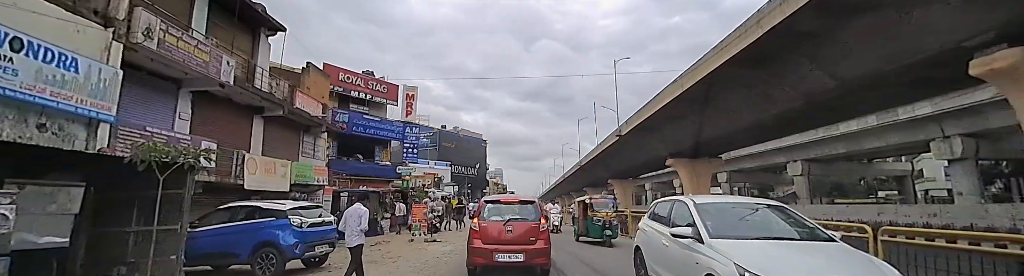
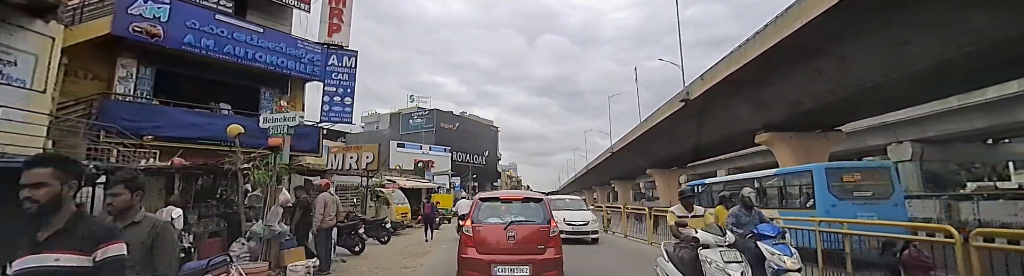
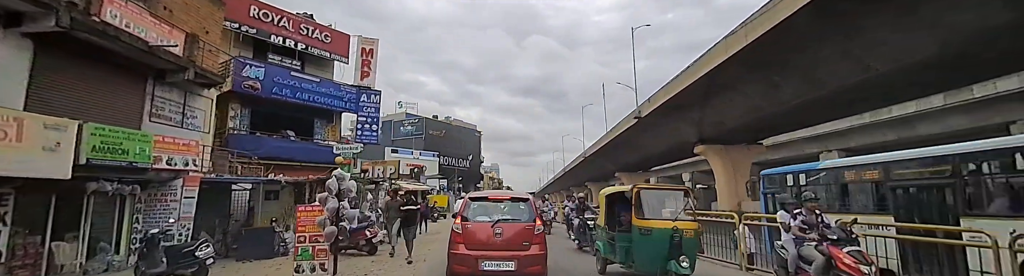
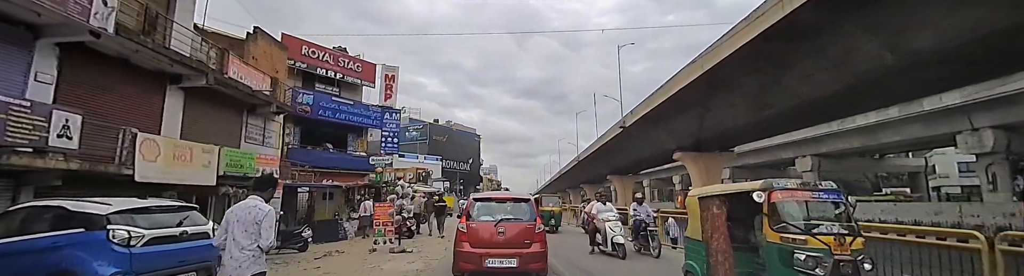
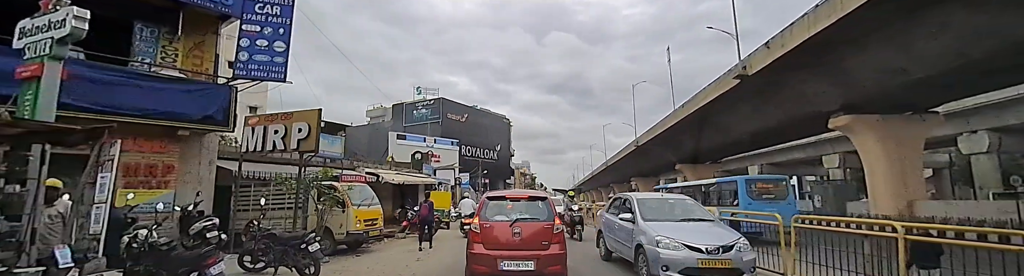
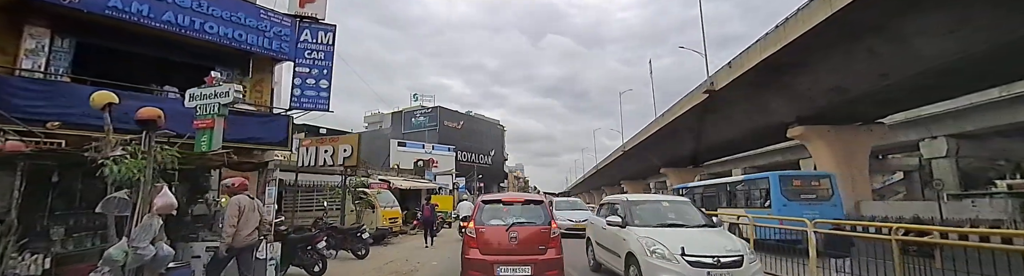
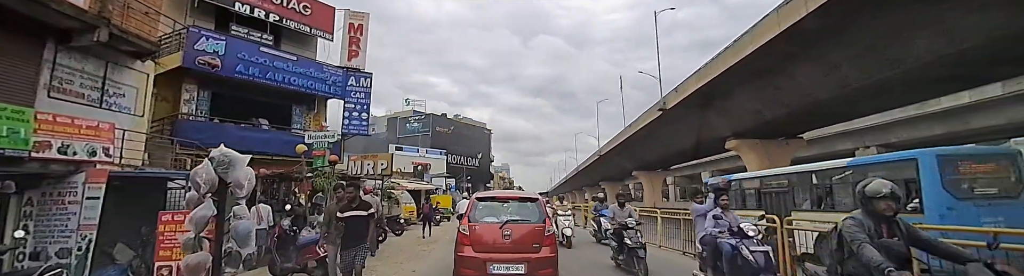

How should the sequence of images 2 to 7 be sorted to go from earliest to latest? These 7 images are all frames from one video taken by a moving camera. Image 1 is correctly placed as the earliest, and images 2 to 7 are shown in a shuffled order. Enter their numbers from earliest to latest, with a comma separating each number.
4, 3, 7, 2, 6, 5
